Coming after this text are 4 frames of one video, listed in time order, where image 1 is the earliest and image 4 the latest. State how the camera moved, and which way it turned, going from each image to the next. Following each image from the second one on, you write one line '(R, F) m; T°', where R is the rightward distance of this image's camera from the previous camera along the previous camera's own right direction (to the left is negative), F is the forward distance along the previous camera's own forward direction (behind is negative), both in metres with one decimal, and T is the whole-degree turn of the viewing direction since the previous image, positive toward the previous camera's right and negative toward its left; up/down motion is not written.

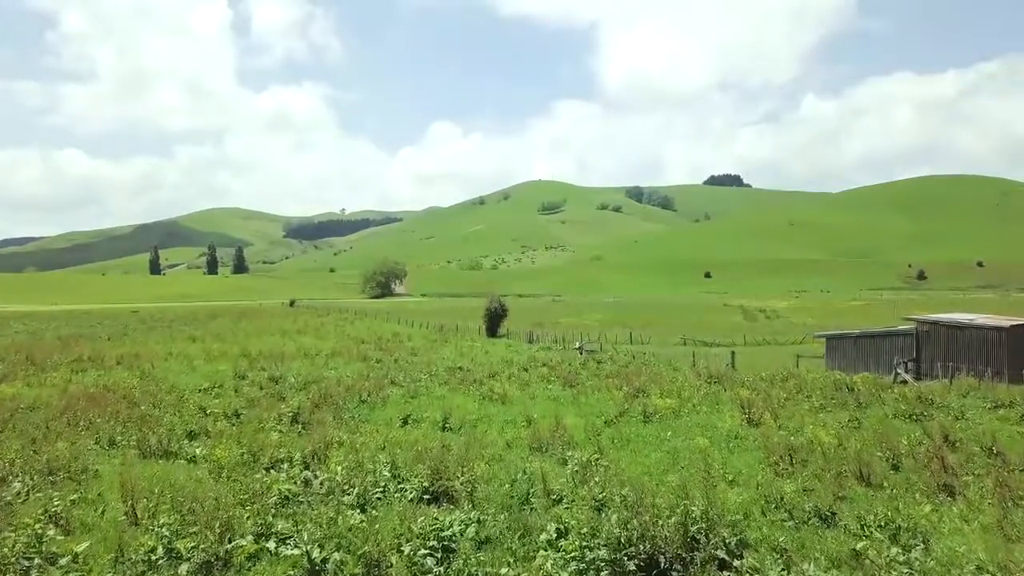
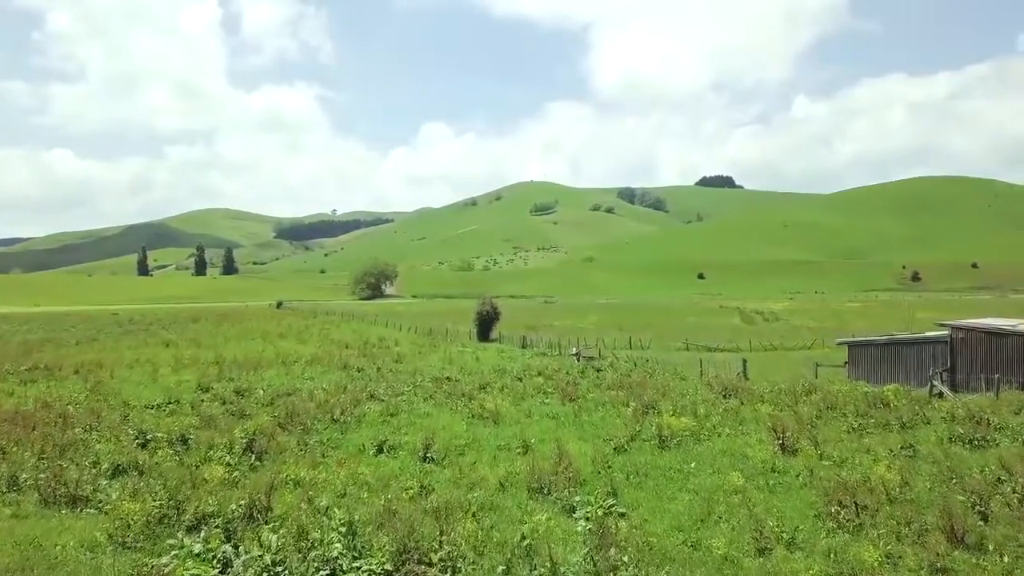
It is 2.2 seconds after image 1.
(0.0, +3.1) m; +1°
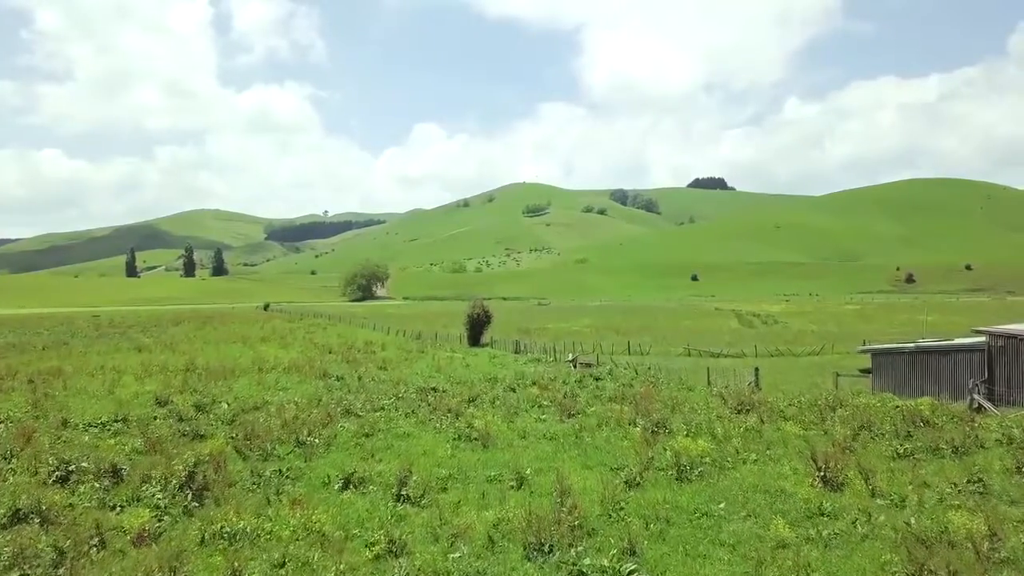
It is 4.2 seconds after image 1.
(0.0, +2.8) m; +1°
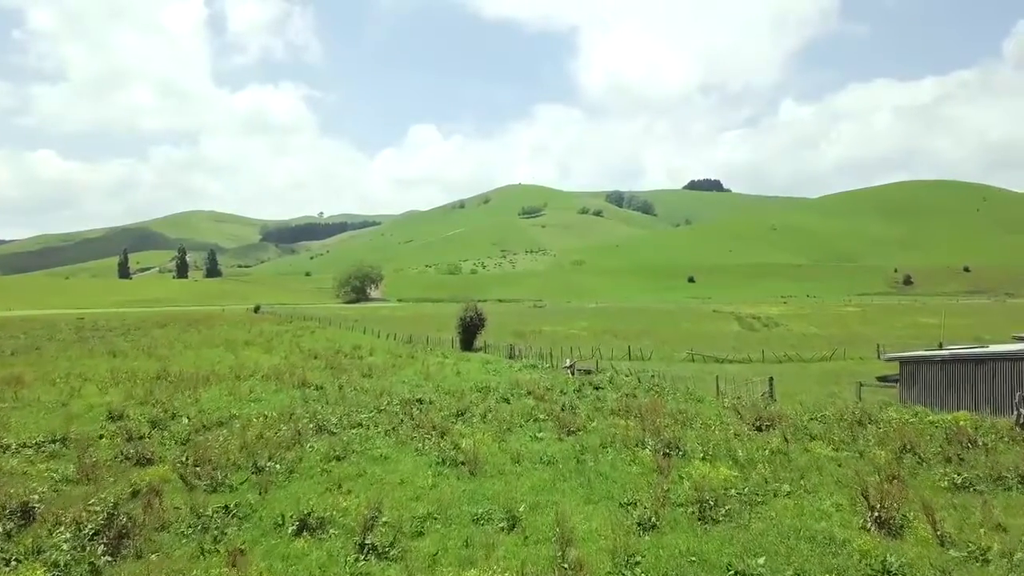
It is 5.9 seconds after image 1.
(+0.1, +2.6) m; 0°
